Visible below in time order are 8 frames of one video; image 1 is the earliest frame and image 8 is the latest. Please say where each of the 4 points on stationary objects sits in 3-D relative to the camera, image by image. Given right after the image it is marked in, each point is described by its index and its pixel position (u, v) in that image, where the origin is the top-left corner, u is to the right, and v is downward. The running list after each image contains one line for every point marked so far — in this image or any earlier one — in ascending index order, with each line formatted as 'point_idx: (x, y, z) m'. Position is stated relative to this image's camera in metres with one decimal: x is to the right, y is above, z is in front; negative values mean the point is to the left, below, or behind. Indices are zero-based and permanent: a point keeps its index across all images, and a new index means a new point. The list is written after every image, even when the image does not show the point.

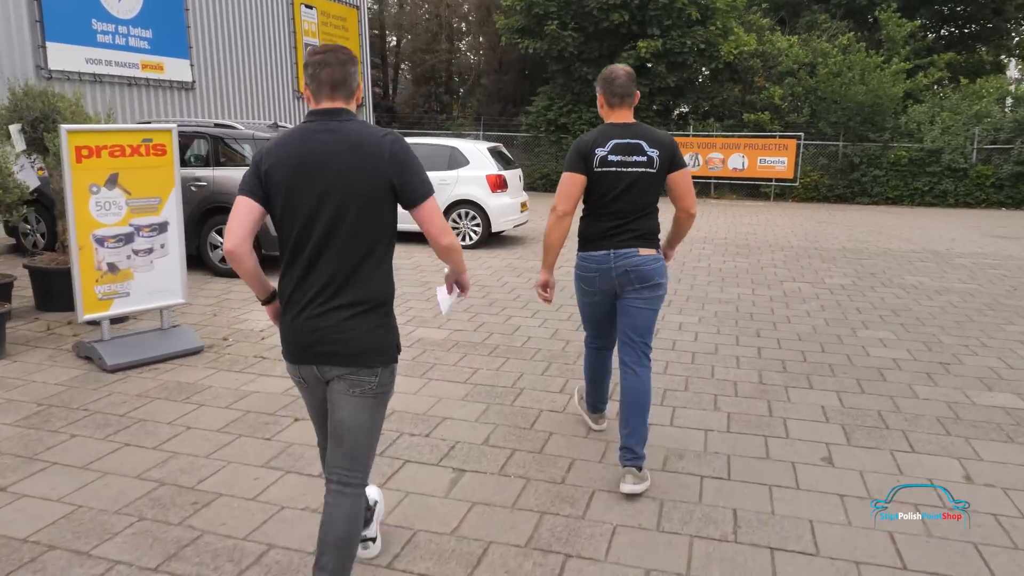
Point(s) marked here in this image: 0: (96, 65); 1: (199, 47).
0: (-5.8, +3.2, +12.2) m
1: (-5.3, +4.1, +14.5) m
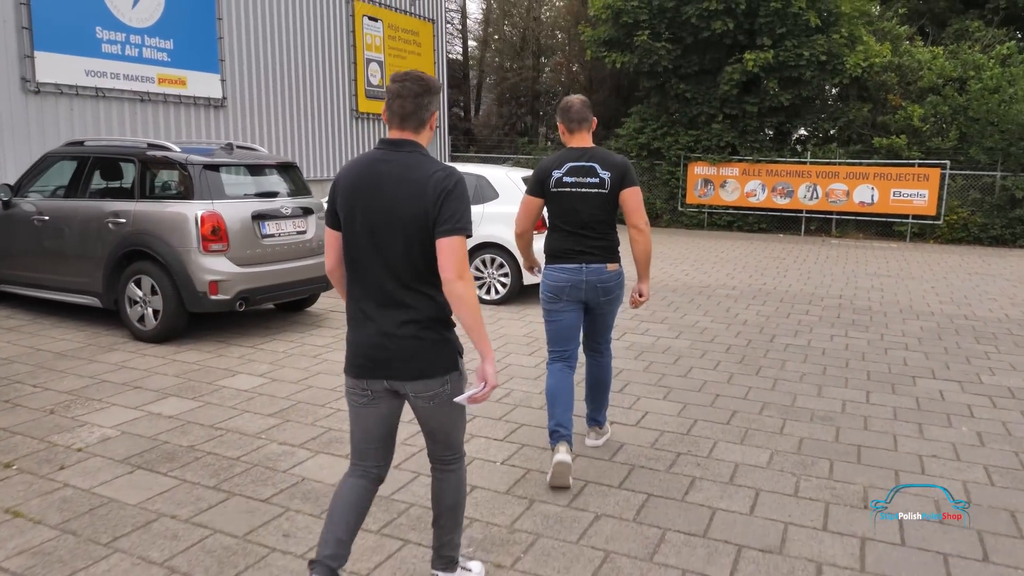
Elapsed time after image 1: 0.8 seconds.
0: (-5.2, +2.6, +10.6) m
1: (-4.2, +3.4, +12.8) m
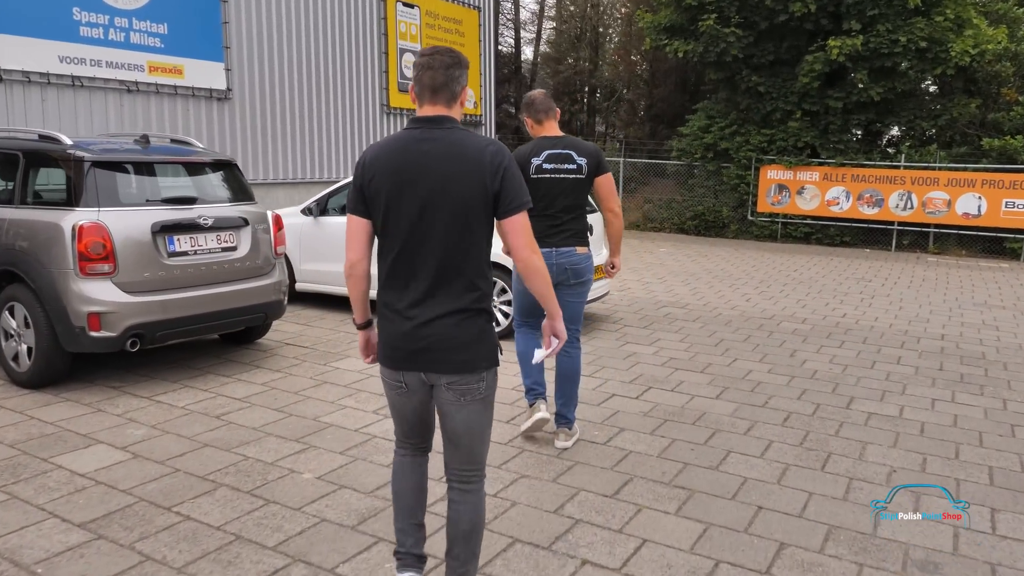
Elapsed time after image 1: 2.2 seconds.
0: (-4.9, +2.5, +9.3) m
1: (-3.7, +3.3, +11.5) m
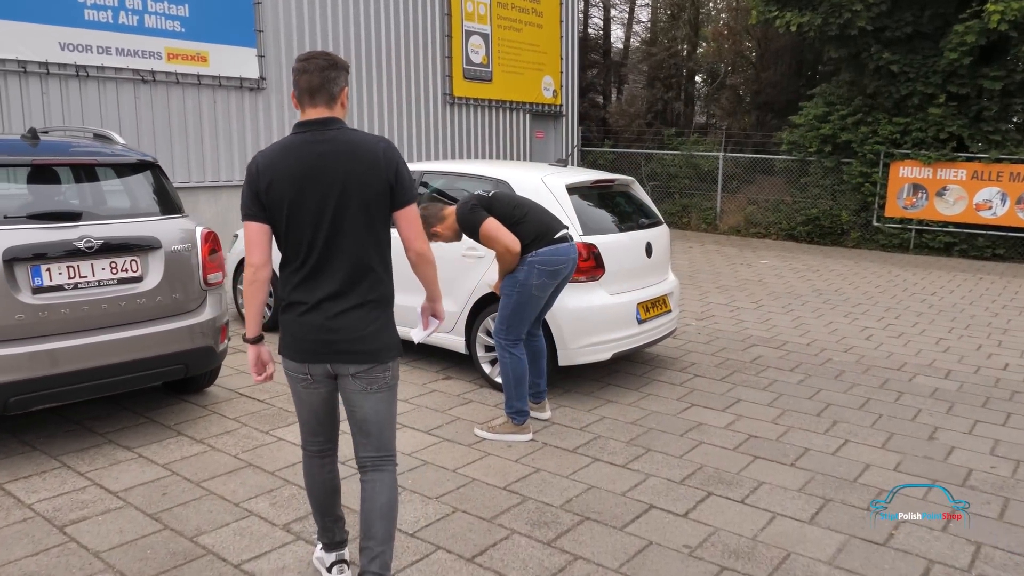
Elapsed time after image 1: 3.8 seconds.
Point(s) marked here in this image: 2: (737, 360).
0: (-4.3, +2.3, +8.3) m
1: (-2.9, +3.1, +10.2) m
2: (+1.6, -0.5, +6.1) m
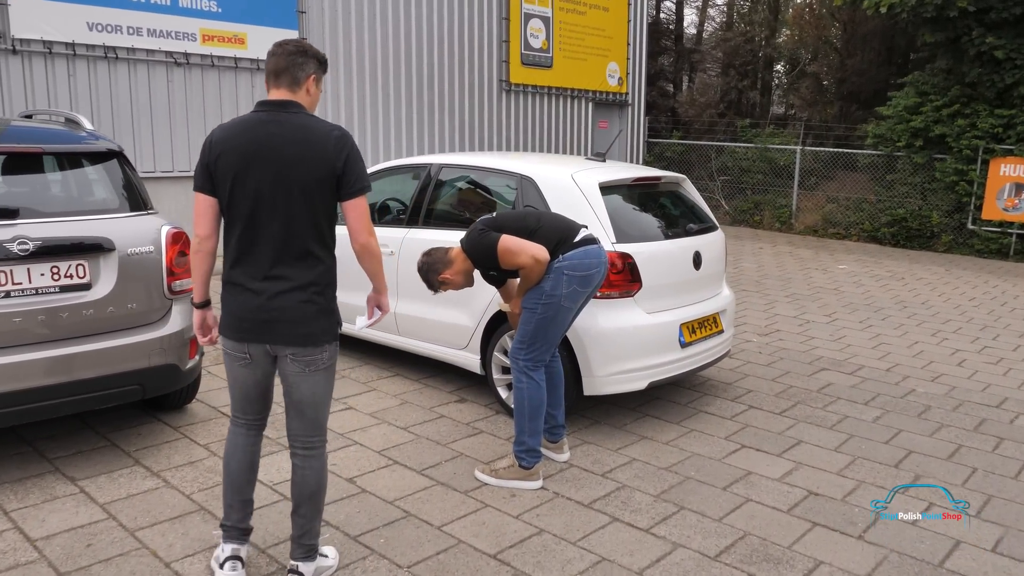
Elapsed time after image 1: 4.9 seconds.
0: (-3.8, +2.4, +7.9) m
1: (-2.2, +3.2, +9.7) m
2: (+1.8, -0.6, +5.2) m
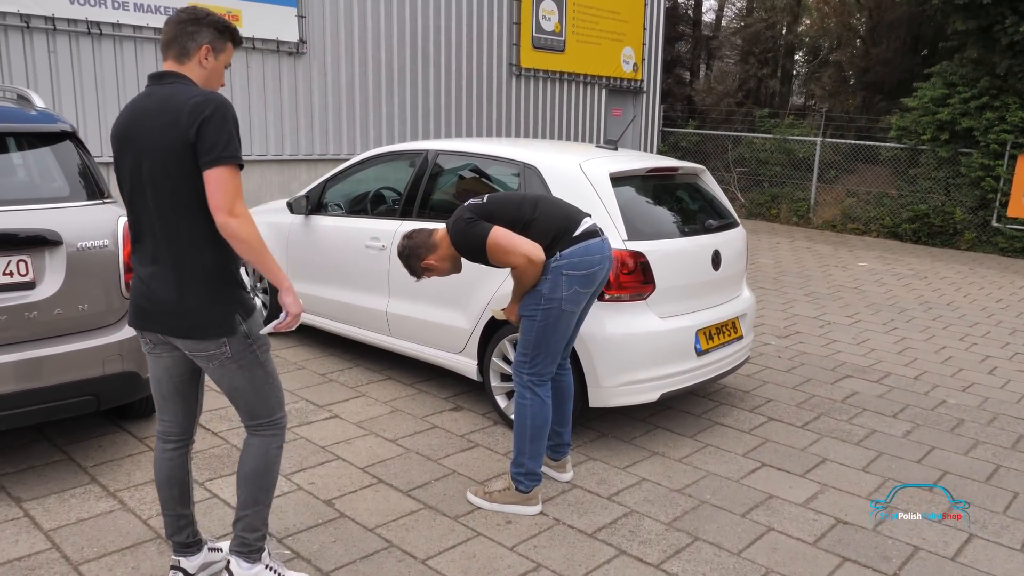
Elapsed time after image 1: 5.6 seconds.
0: (-3.7, +2.5, +7.6) m
1: (-2.1, +3.3, +9.3) m
2: (+1.8, -0.7, +4.9) m
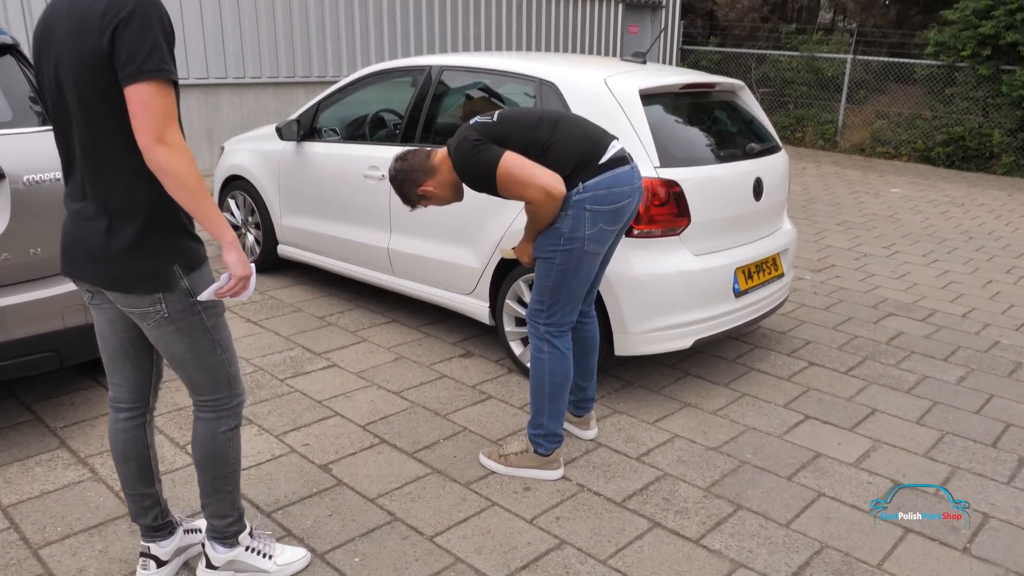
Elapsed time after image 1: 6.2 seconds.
0: (-3.7, +3.1, +6.9) m
1: (-2.0, +4.0, +8.6) m
2: (+1.9, -0.3, +4.5) m
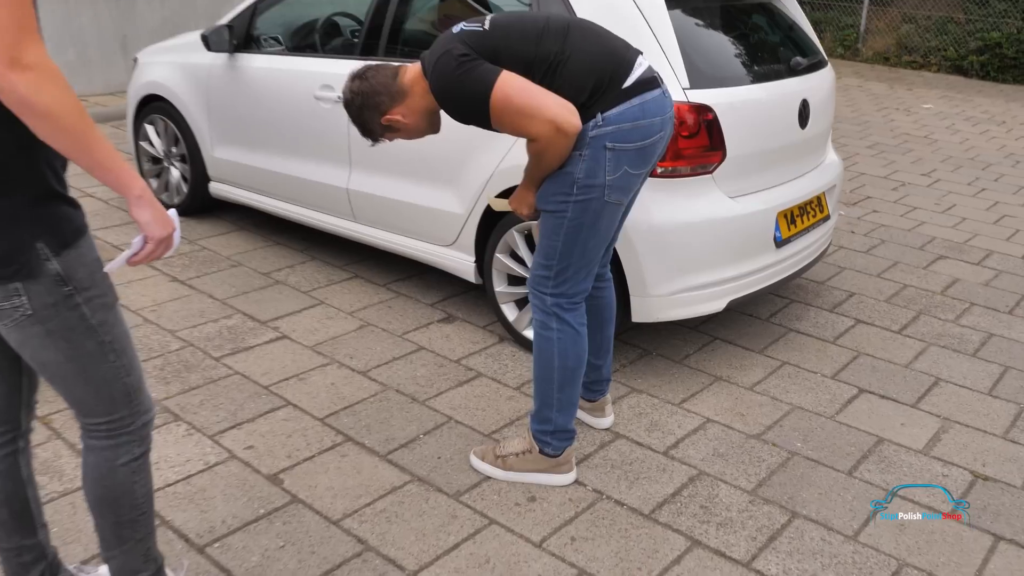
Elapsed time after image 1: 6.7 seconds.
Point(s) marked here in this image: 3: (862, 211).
0: (-3.7, +3.5, +6.0) m
1: (-2.1, +4.6, +7.6) m
2: (+1.9, 0.0, +3.9) m
3: (+2.1, +0.5, +5.1) m
